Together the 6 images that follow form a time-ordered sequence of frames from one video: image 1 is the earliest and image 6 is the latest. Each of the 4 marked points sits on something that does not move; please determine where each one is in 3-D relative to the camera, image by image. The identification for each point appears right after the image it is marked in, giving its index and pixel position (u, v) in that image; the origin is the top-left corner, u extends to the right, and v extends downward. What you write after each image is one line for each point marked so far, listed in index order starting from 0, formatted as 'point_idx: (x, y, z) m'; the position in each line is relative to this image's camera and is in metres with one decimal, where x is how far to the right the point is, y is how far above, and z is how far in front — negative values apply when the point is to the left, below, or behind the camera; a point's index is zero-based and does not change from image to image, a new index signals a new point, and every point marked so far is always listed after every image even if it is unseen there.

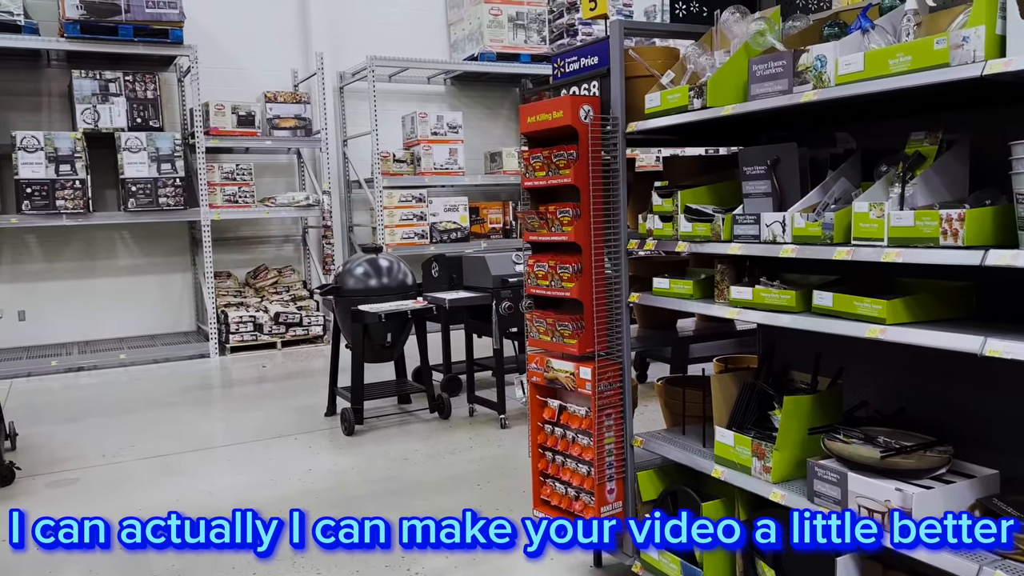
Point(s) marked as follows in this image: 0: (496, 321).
0: (-0.1, -0.2, +4.6) m
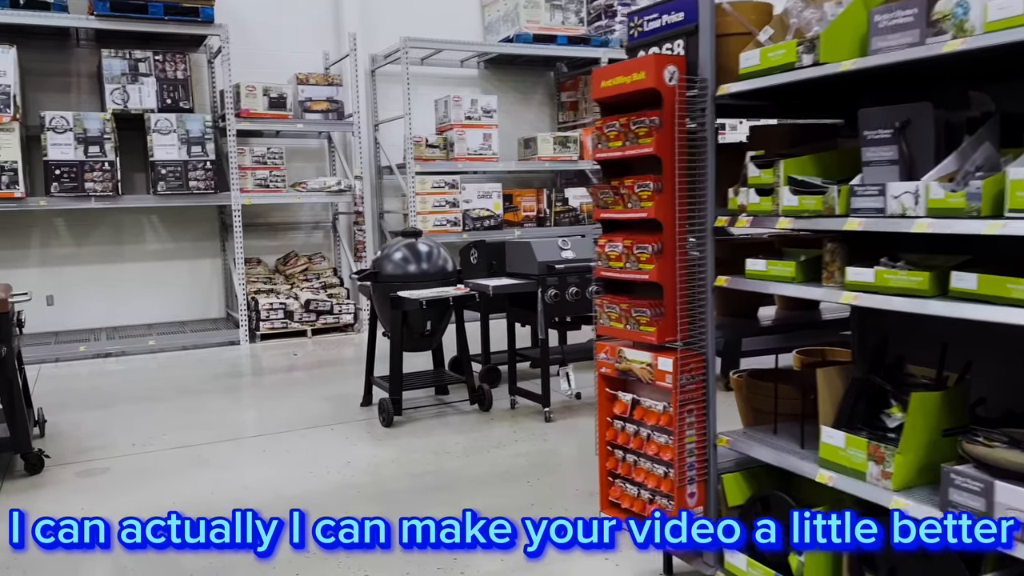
0: (+0.2, -0.1, +4.4) m
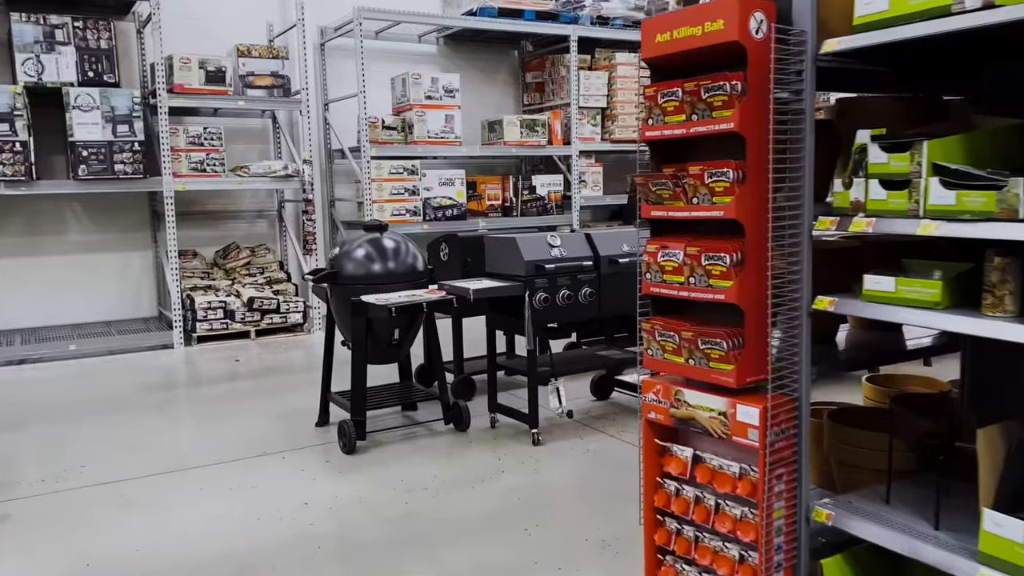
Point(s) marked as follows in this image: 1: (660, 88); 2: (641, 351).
0: (+0.1, -0.1, +3.8) m
1: (+0.3, +0.4, +1.8) m
2: (+0.3, -0.1, +1.9) m
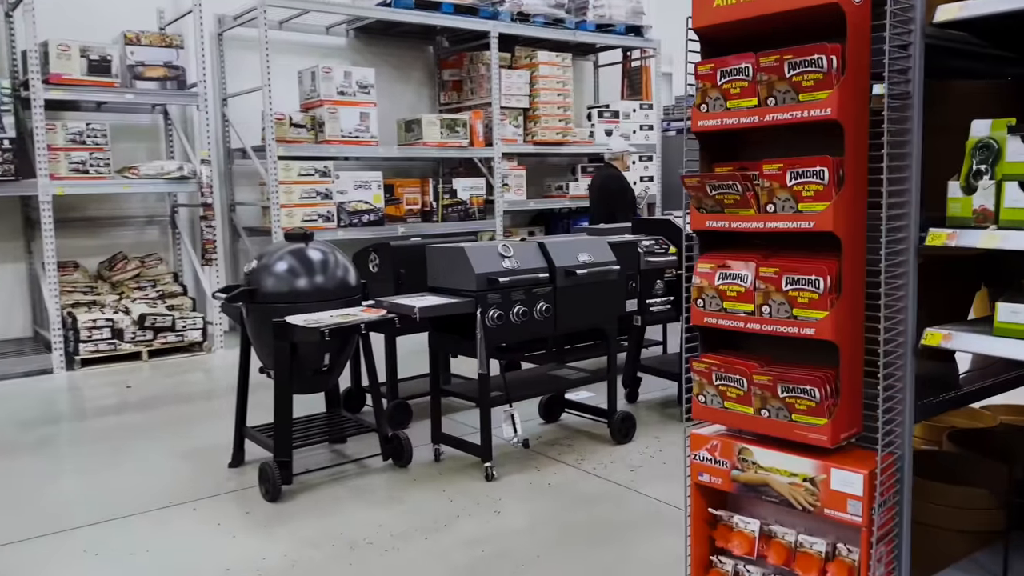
0: (-0.1, -0.2, +3.4) m
1: (+0.4, +0.4, +1.4) m
2: (+0.3, -0.2, +1.5) m
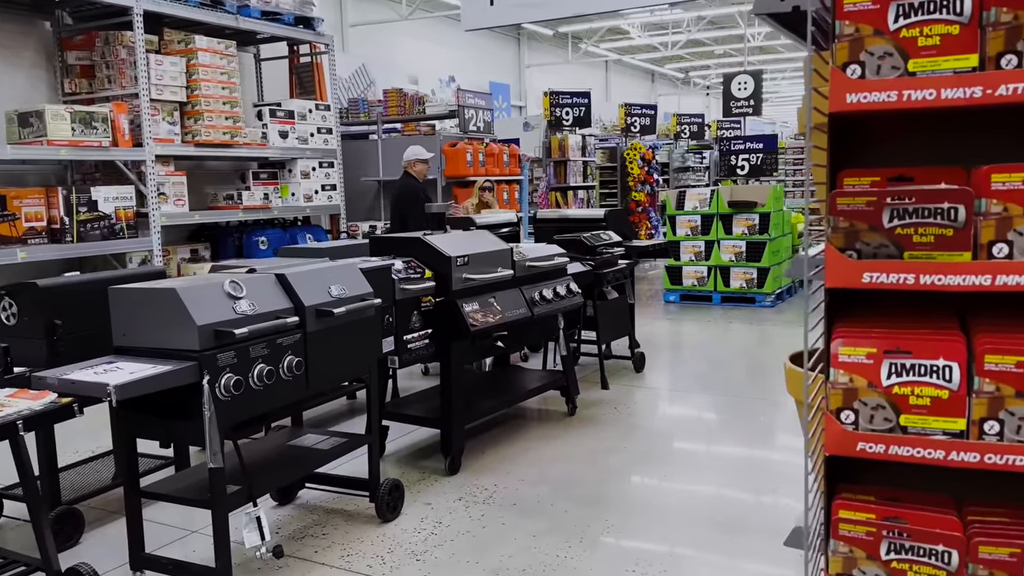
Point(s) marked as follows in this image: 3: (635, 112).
0: (-0.8, -0.4, +2.4) m
1: (+0.4, +0.3, +0.8) m
2: (+0.3, -0.3, +0.9) m
3: (+1.6, +2.3, +11.0) m
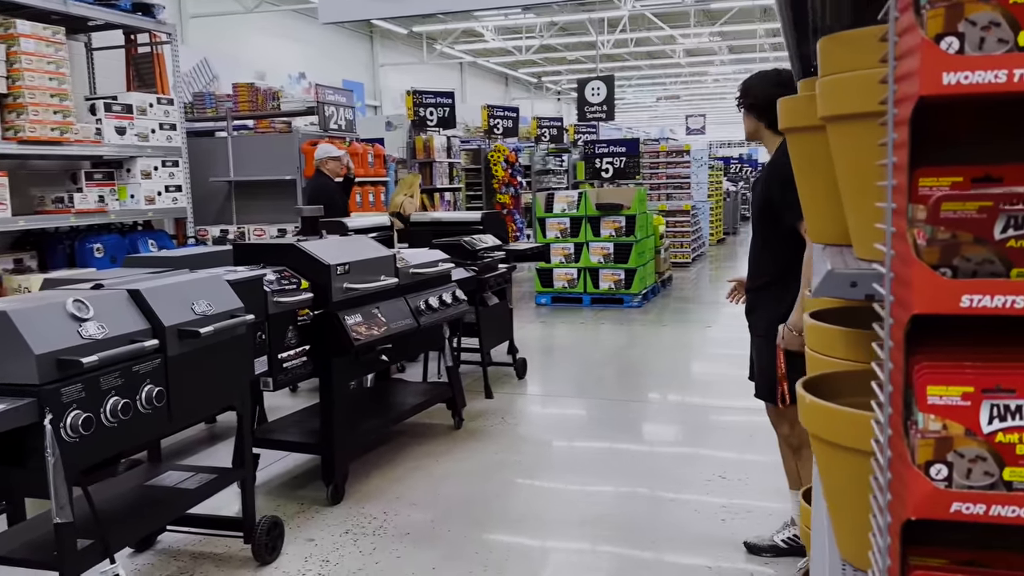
0: (-1.1, -0.4, +2.0) m
1: (+0.4, +0.3, +0.6) m
2: (+0.3, -0.3, +0.7) m
3: (-0.2, +2.3, +10.9) m
